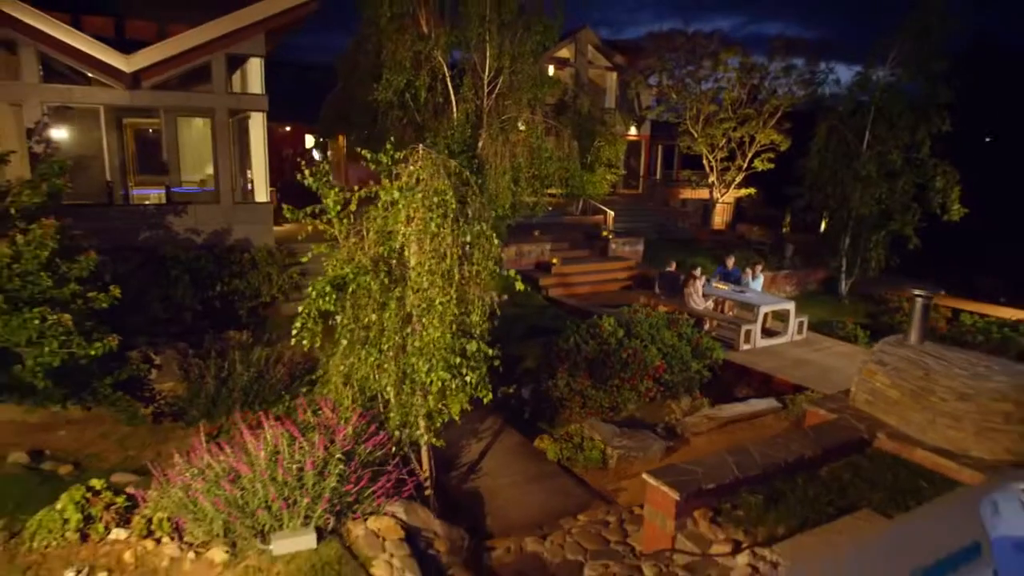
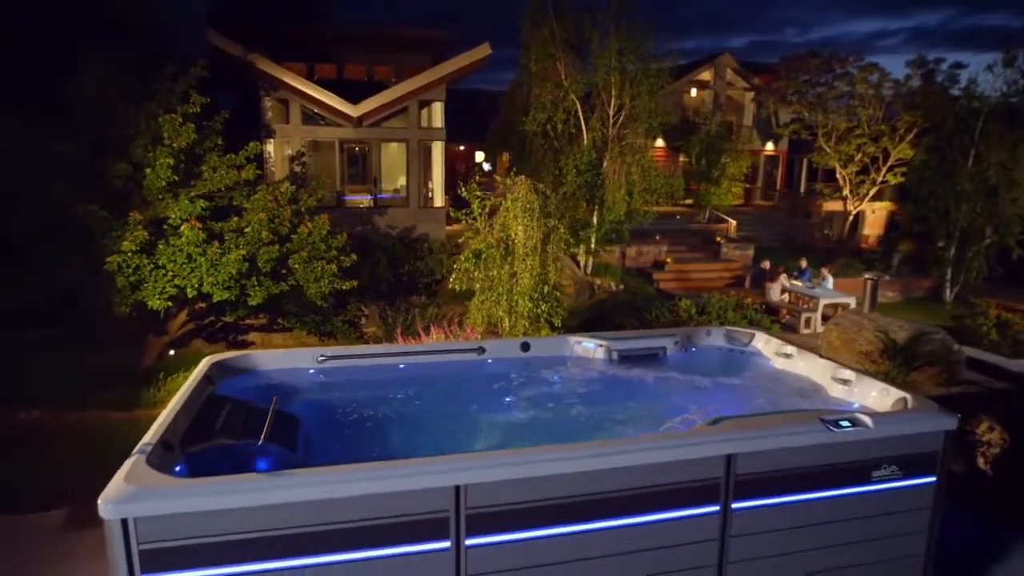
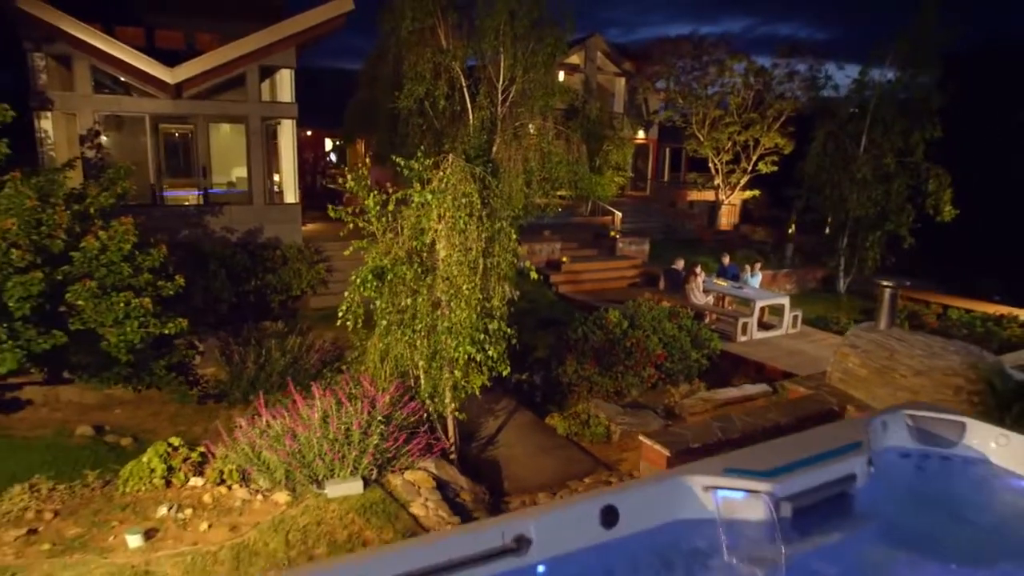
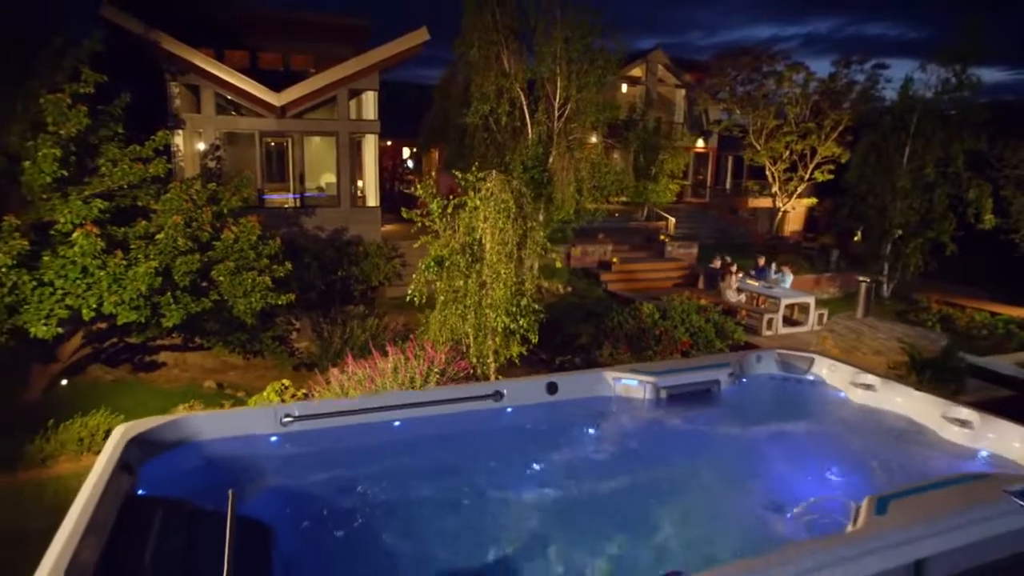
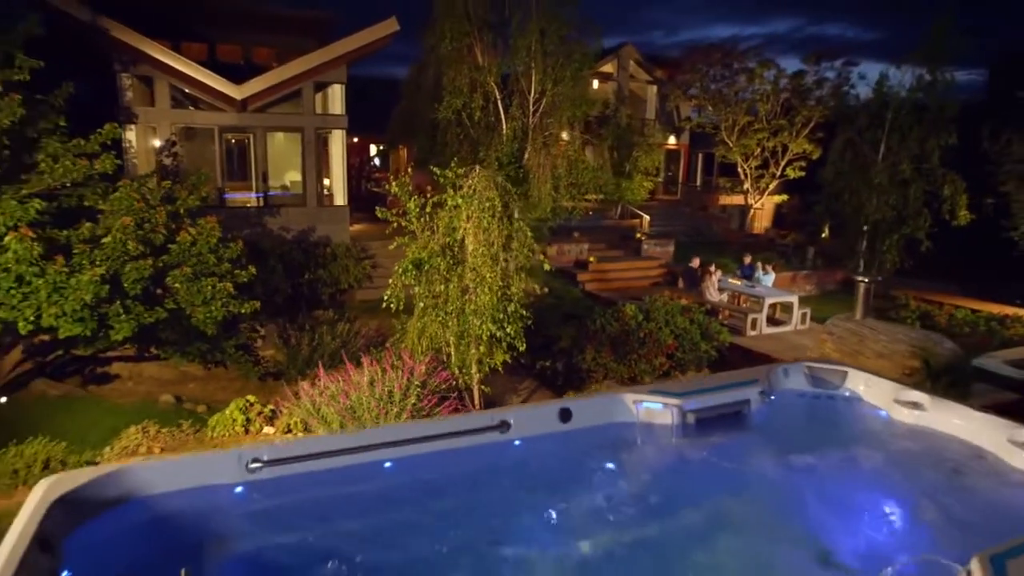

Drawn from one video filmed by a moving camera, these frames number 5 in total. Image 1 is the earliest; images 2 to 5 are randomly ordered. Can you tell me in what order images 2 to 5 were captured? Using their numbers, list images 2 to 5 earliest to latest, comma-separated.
3, 5, 4, 2
